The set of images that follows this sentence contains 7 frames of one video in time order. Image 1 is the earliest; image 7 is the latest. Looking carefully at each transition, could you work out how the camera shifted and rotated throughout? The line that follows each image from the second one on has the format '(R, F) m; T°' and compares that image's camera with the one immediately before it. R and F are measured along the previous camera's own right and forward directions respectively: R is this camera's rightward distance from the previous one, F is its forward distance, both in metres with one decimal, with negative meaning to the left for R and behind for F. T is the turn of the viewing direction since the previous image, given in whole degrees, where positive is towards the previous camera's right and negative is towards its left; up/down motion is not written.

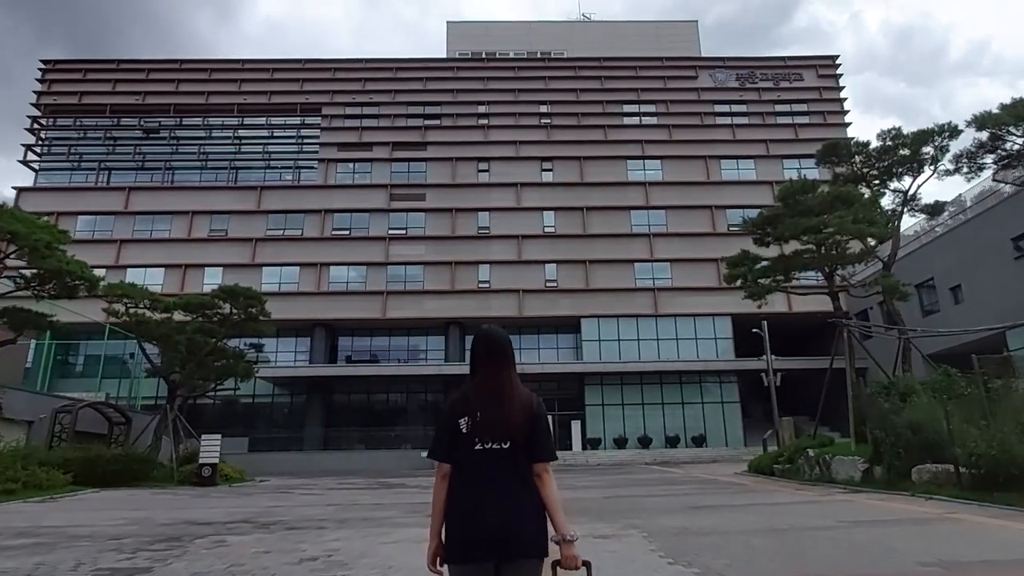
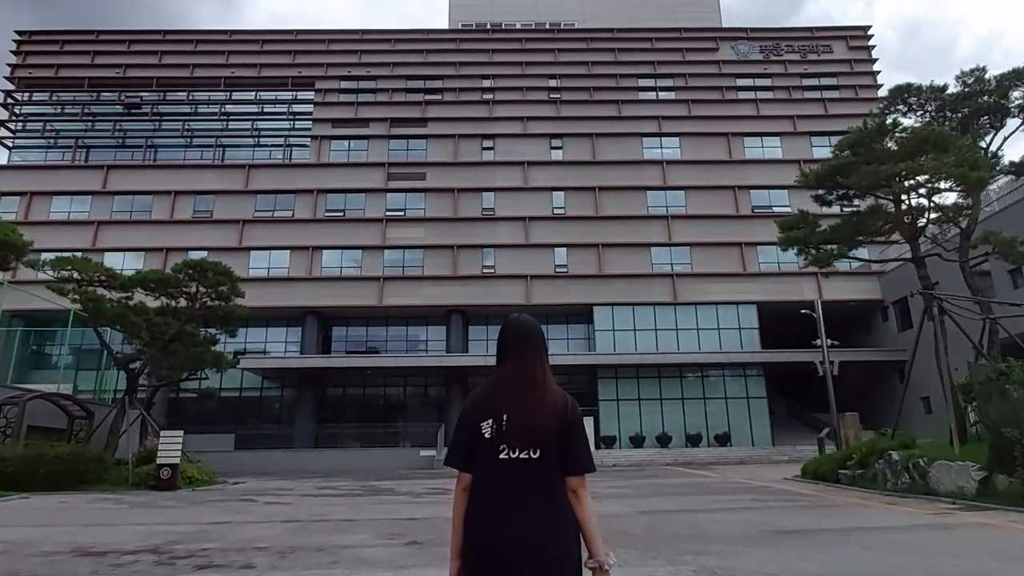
(-0.1, +2.9) m; 0°
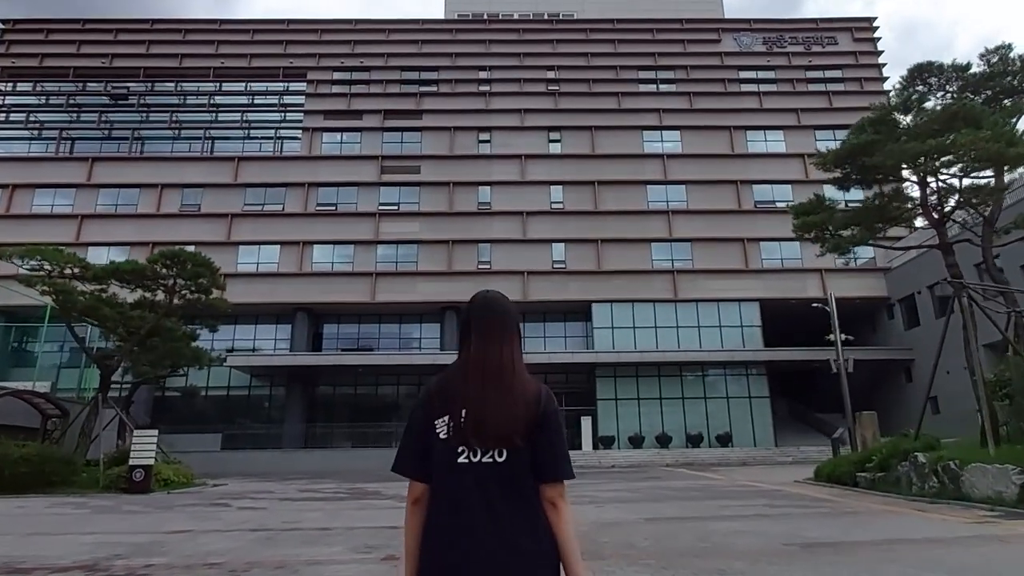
(+0.1, +1.0) m; 0°
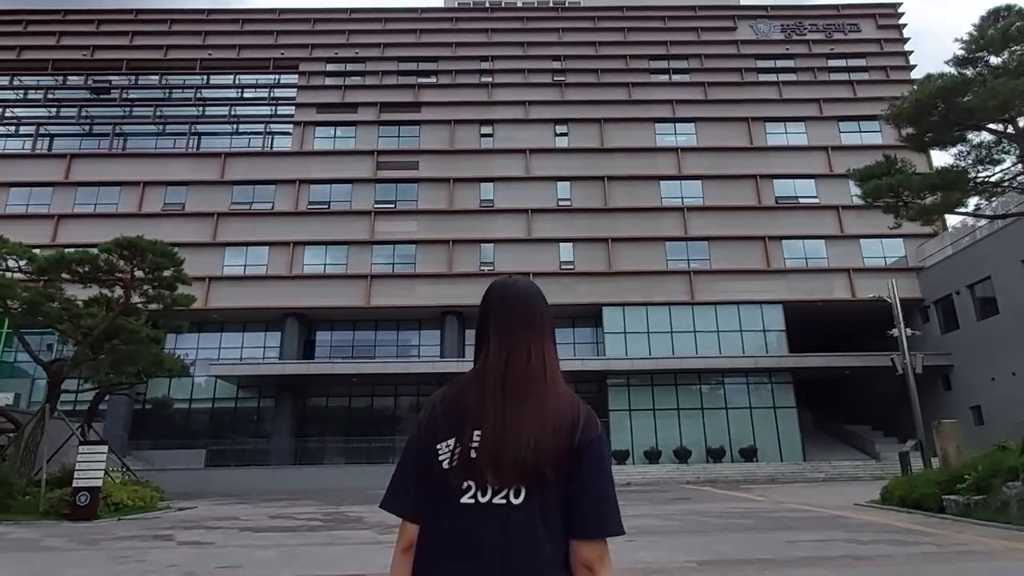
(0.0, +2.3) m; 0°
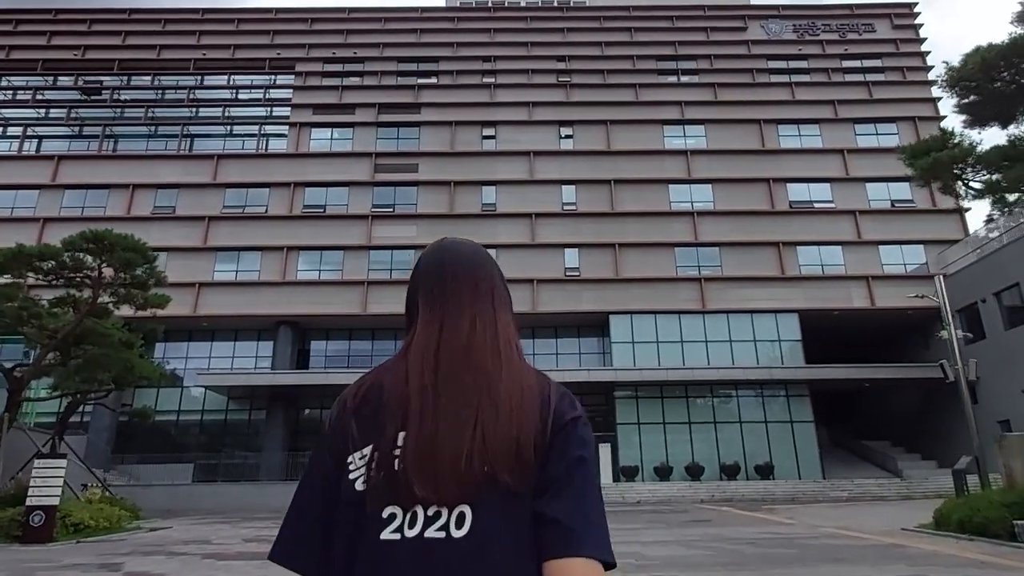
(0.0, +1.4) m; 0°
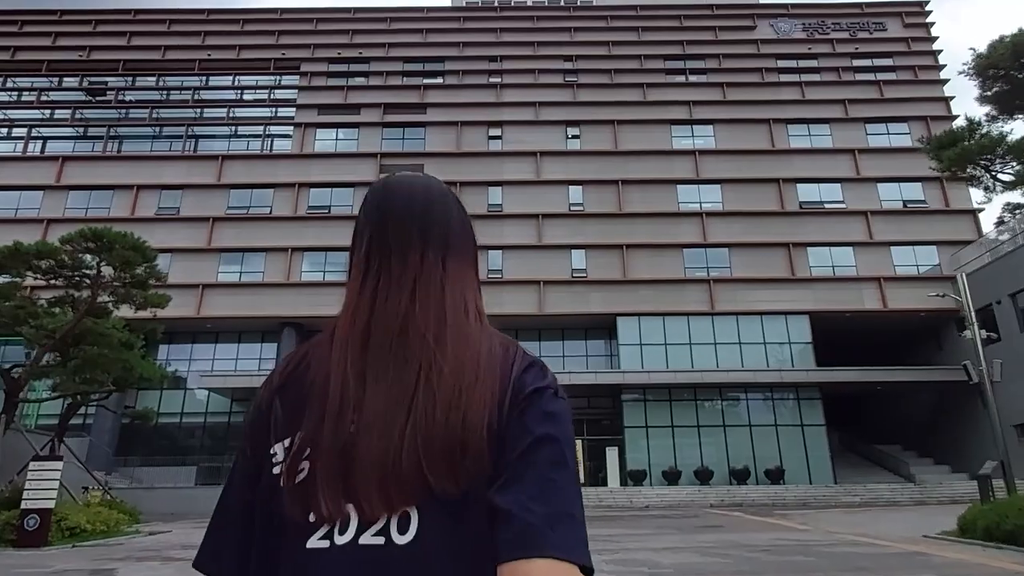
(0.0, +0.4) m; 0°
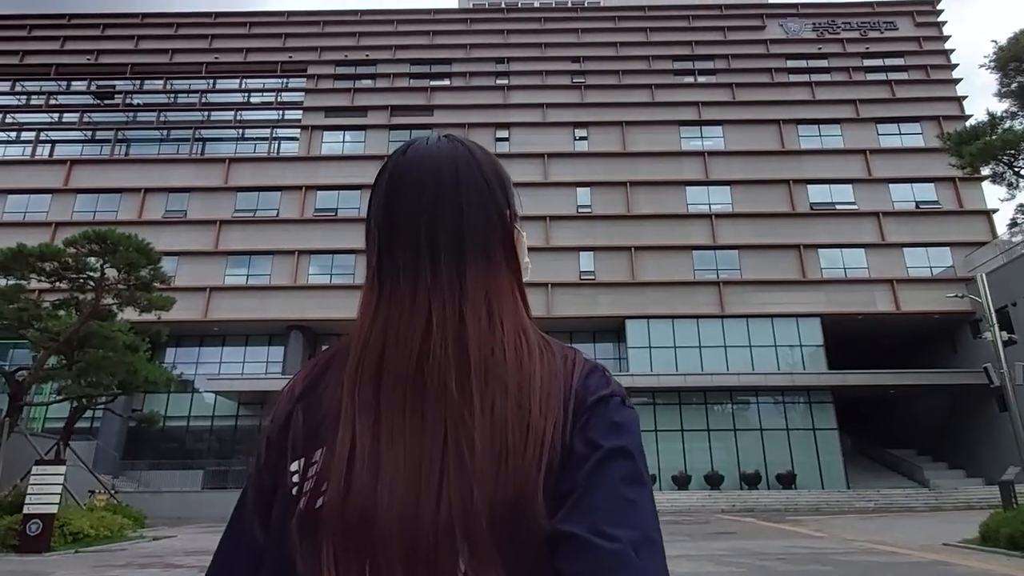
(0.0, +0.2) m; -1°
